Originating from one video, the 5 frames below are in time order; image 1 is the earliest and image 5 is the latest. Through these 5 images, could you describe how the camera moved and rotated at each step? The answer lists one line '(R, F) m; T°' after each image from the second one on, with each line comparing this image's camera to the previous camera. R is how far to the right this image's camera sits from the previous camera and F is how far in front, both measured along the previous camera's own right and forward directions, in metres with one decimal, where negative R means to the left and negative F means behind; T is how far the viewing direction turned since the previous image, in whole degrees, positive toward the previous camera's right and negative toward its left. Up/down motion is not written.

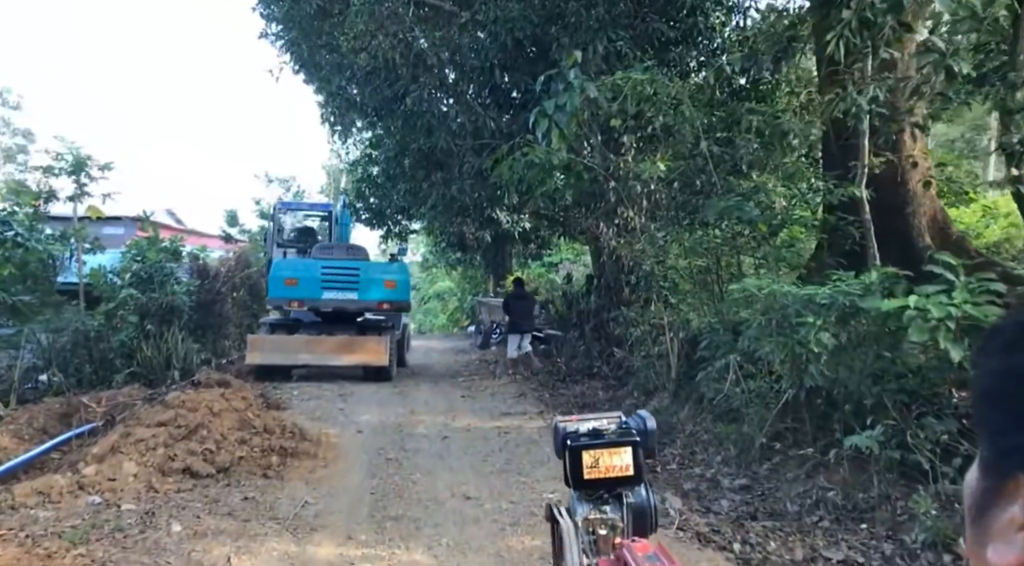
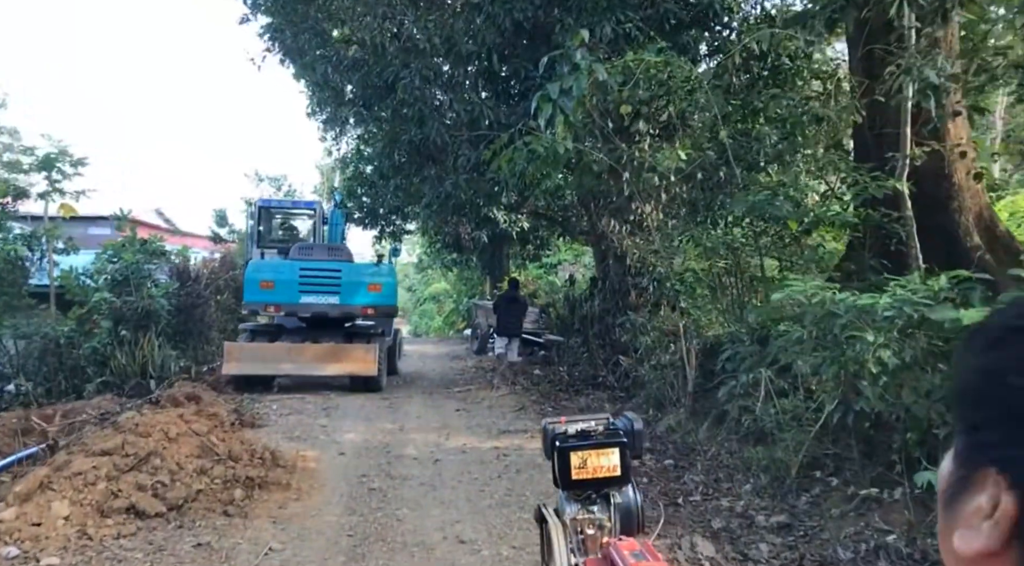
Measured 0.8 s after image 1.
(0.0, +0.9) m; 0°
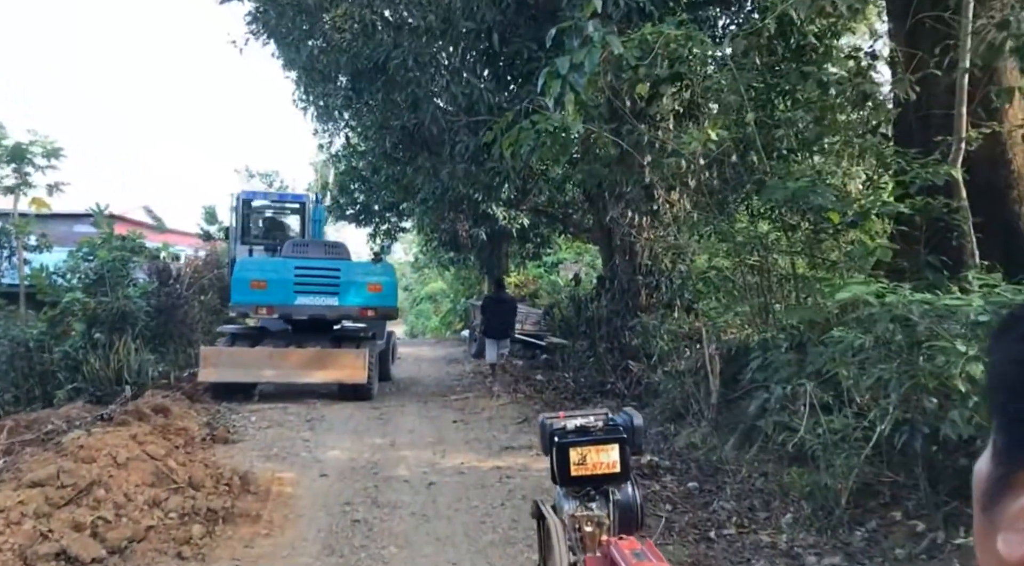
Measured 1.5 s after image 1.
(-0.1, +0.8) m; 0°
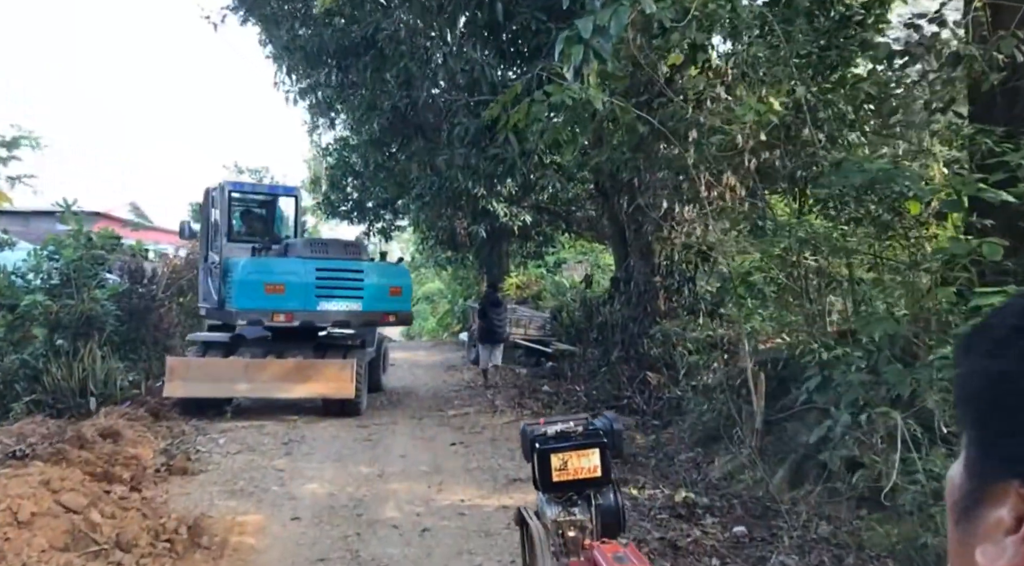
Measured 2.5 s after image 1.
(-0.1, +1.1) m; 0°
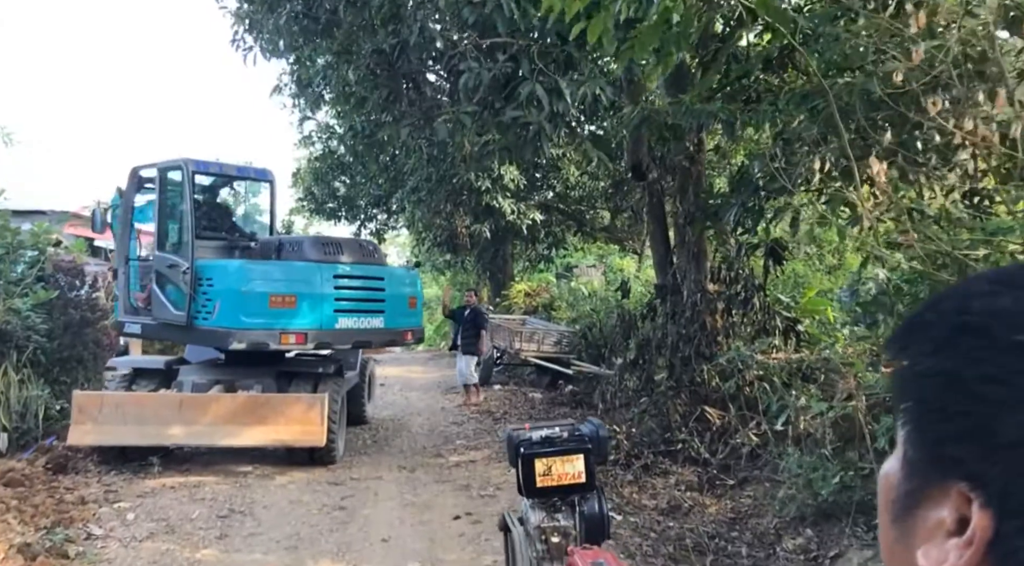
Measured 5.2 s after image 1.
(-0.2, +2.2) m; 0°
